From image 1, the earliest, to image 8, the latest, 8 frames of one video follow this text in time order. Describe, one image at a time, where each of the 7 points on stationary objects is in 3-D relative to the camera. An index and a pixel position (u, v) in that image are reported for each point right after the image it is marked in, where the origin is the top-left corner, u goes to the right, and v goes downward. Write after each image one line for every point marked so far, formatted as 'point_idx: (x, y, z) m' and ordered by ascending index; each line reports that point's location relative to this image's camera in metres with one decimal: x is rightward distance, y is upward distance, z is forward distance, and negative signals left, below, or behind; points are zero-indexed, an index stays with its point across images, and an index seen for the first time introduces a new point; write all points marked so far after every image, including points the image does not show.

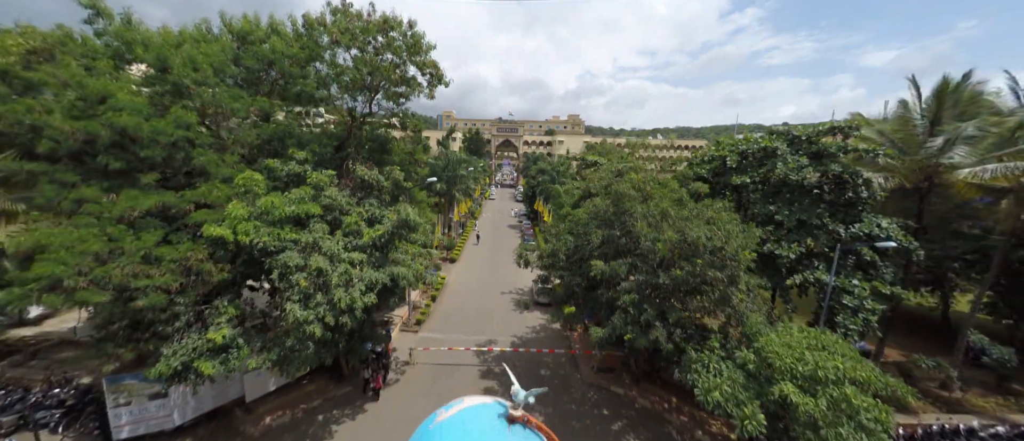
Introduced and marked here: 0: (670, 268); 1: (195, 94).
0: (+3.4, -1.0, +8.2) m
1: (-7.4, +2.9, +8.9) m
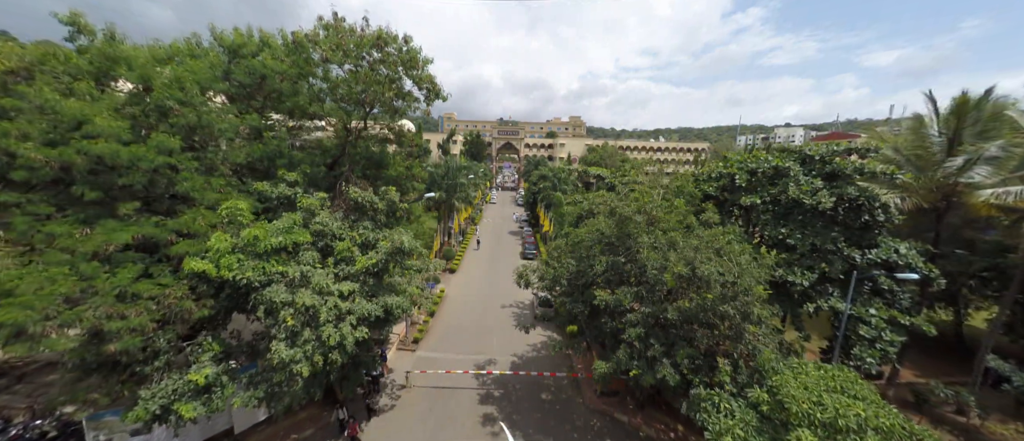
0: (+3.4, -1.6, +7.8) m
1: (-7.4, +2.3, +8.5) m
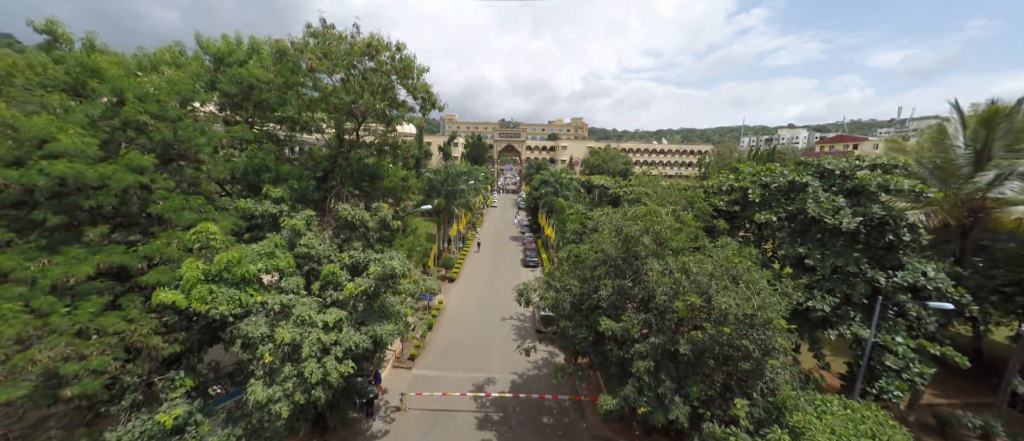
0: (+3.4, -2.1, +7.2) m
1: (-7.5, +1.9, +7.9) m
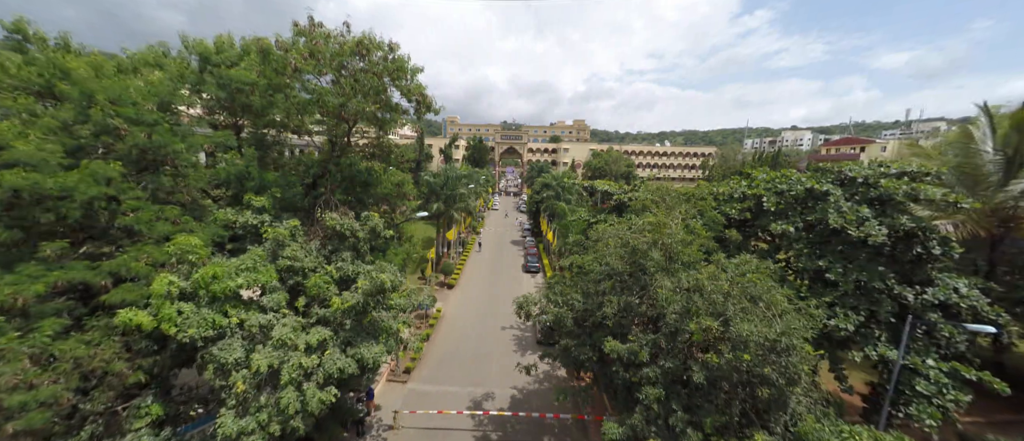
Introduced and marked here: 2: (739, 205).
0: (+3.3, -2.3, +6.6) m
1: (-7.5, +1.7, +7.4) m
2: (+6.1, +0.4, +10.2) m
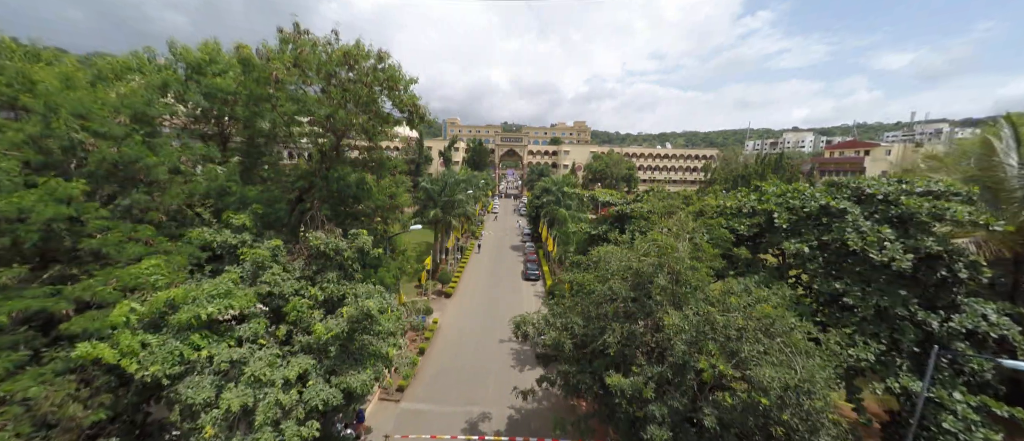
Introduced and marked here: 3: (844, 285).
0: (+3.2, -2.7, +6.1) m
1: (-7.6, +1.3, +6.9) m
2: (+6.0, 0.0, +9.7) m
3: (+6.9, -1.4, +7.9) m
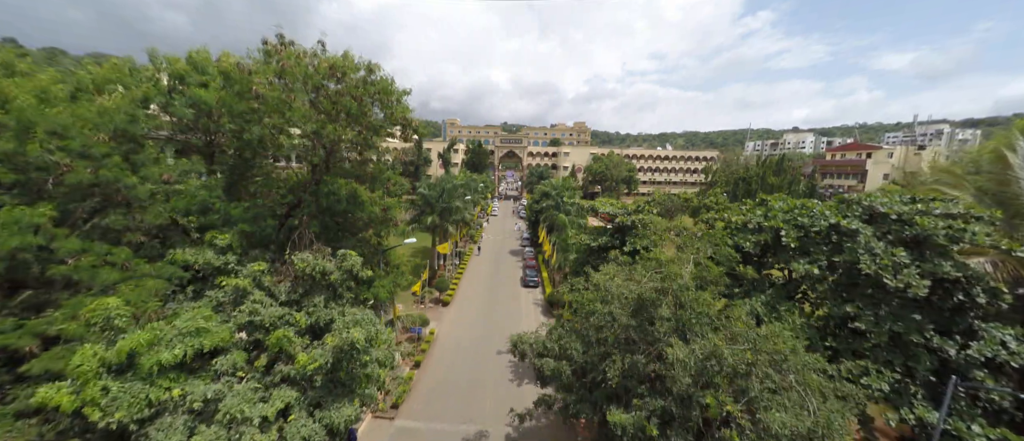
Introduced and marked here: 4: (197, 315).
0: (+3.2, -3.1, +5.7) m
1: (-7.7, +0.9, +6.5) m
2: (+5.9, -0.4, +9.3) m
3: (+6.8, -1.8, +7.6) m
4: (-5.2, -1.5, +6.4) m
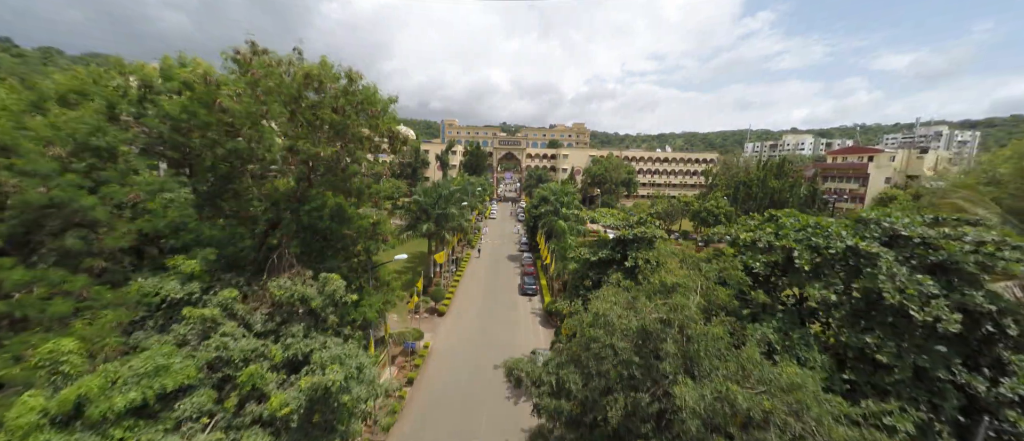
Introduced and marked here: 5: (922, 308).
0: (+3.1, -3.6, +5.2) m
1: (-7.8, +0.4, +6.0) m
2: (+5.8, -0.8, +8.8) m
3: (+6.7, -2.2, +7.0) m
4: (-5.3, -1.9, +5.9) m
5: (+7.0, -1.4, +6.5) m
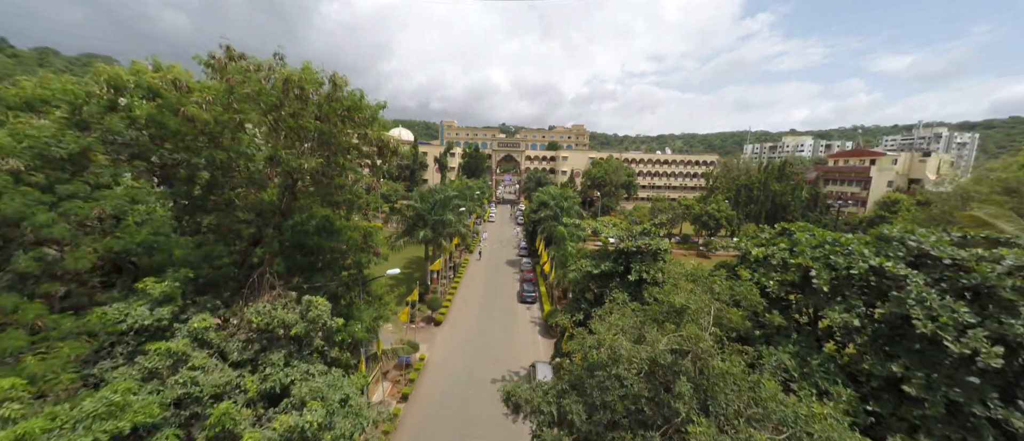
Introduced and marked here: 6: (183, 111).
0: (+3.0, -3.9, +4.6) m
1: (-7.8, +0.1, +5.4) m
2: (+5.8, -1.2, +8.2) m
3: (+6.7, -2.6, +6.5) m
4: (-5.4, -2.3, +5.3) m
5: (+6.9, -1.8, +6.0) m
6: (-6.2, +2.0, +7.2) m
